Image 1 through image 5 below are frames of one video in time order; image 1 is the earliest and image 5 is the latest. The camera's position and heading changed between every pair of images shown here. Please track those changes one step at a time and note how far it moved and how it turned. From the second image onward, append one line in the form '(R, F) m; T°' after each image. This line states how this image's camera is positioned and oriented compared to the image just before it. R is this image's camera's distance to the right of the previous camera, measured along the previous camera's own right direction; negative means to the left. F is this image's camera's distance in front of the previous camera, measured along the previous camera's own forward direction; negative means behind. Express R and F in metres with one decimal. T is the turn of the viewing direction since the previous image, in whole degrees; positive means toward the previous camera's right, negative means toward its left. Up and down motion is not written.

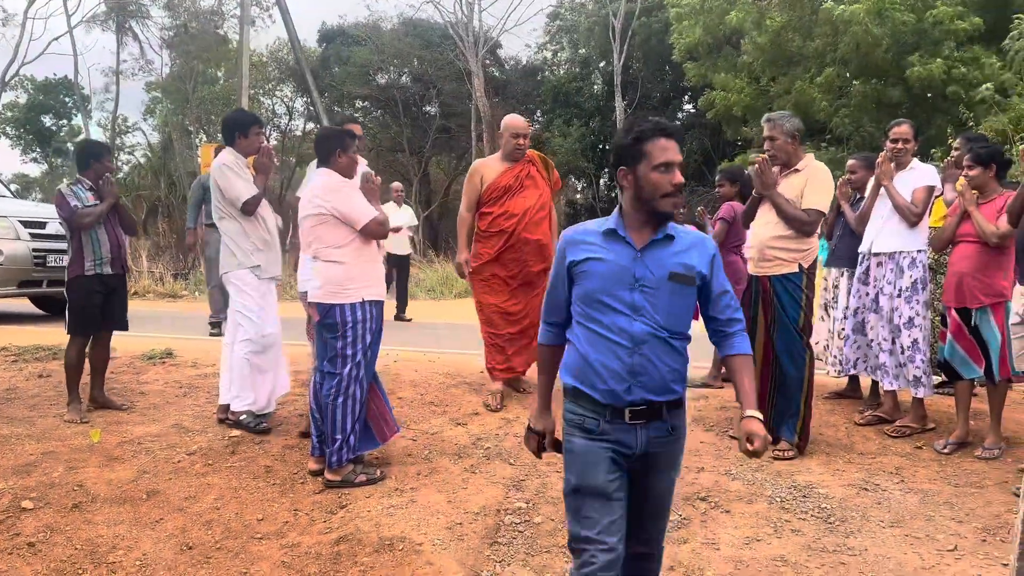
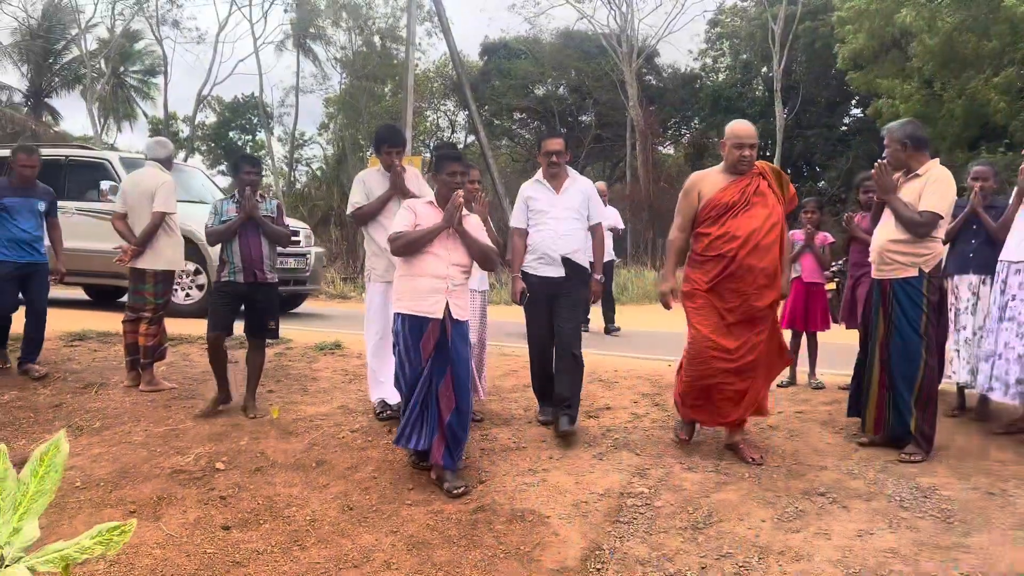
(+0.4, -1.0) m; -10°
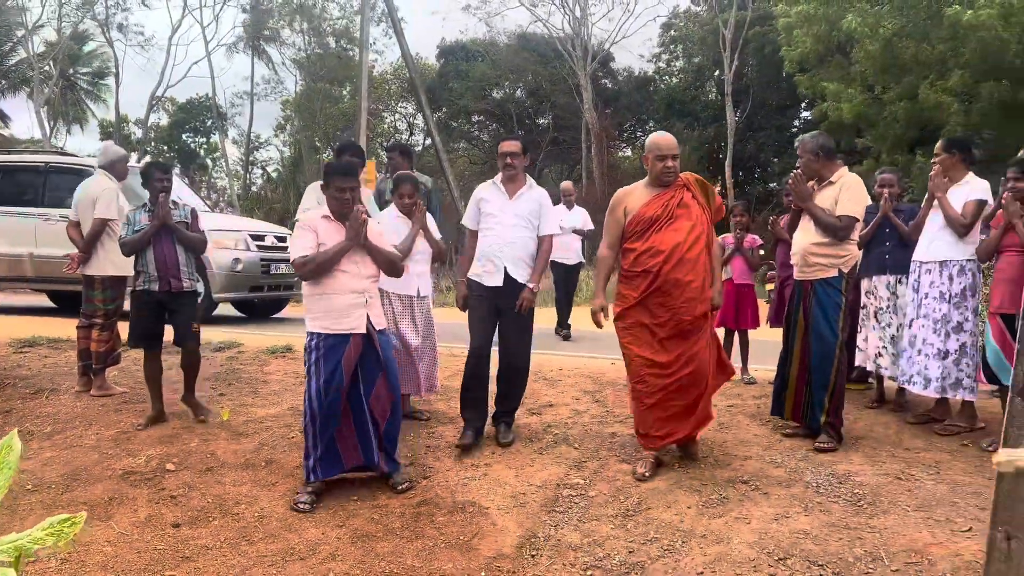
(+0.3, -0.6) m; +3°
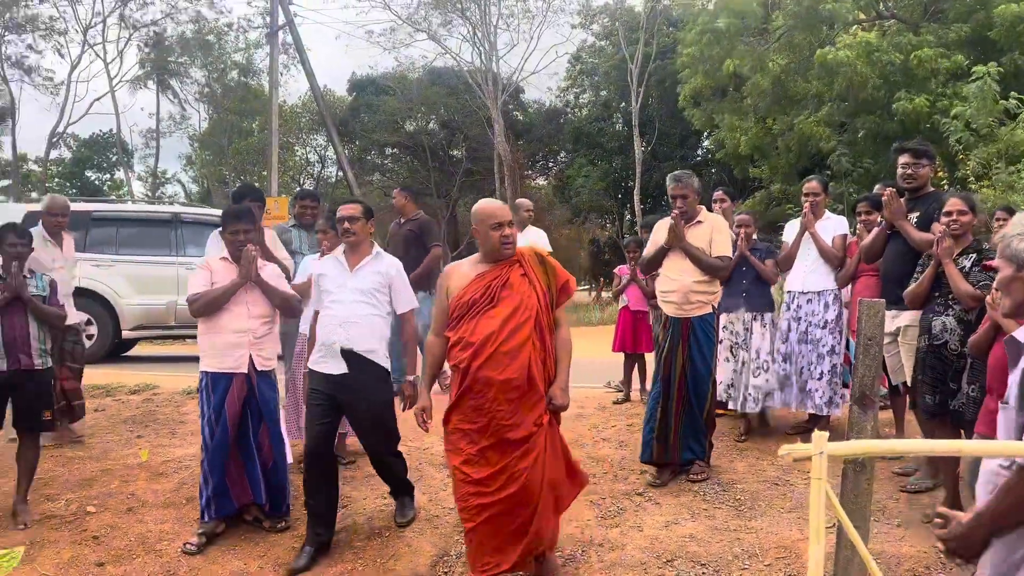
(+0.2, -1.0) m; +5°
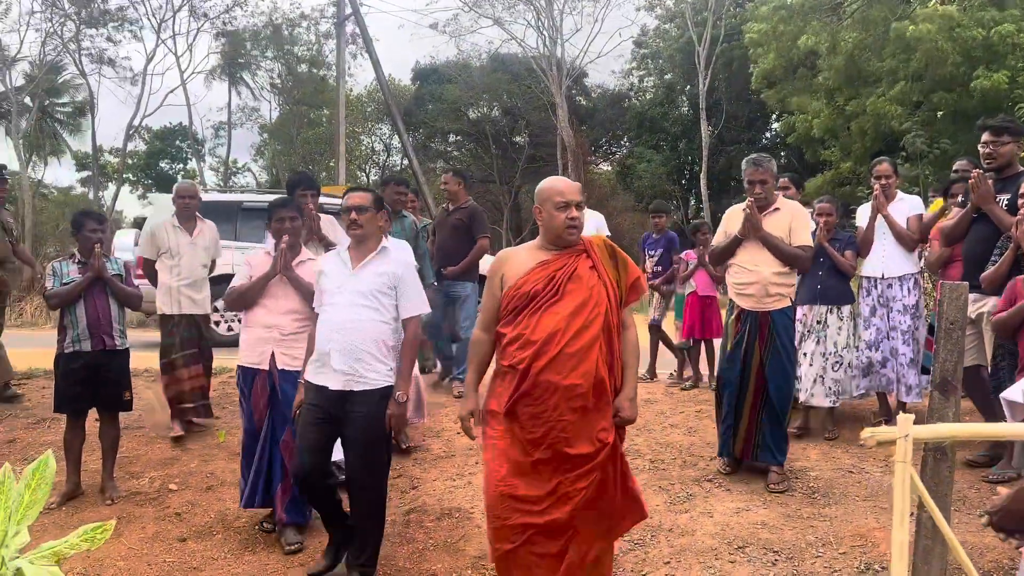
(-0.1, 0.0) m; -4°
